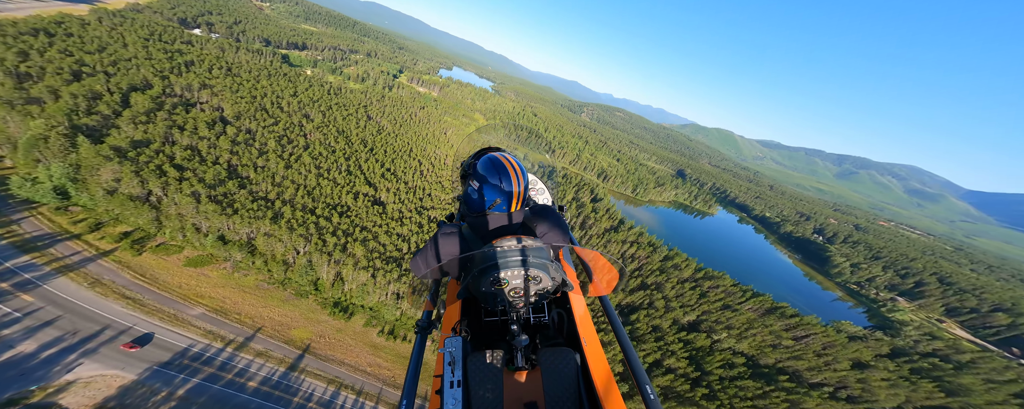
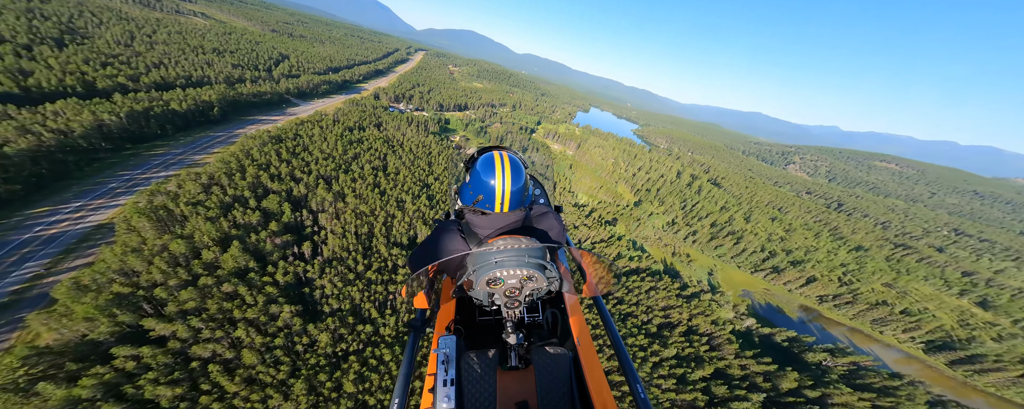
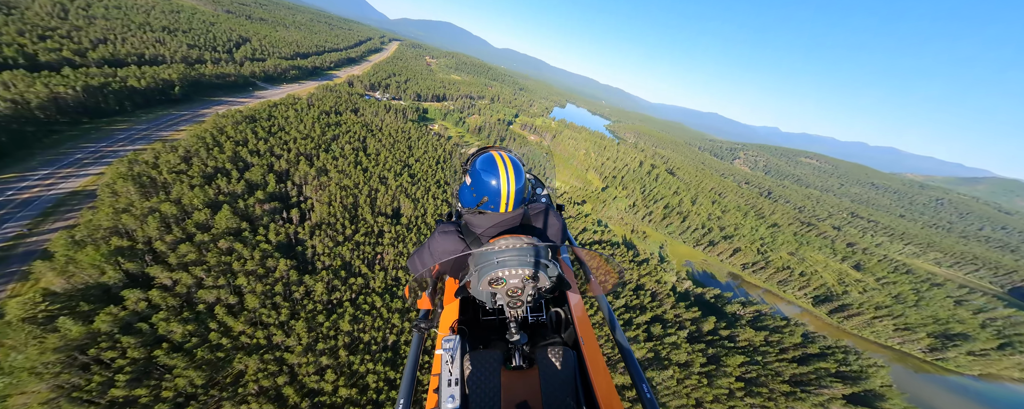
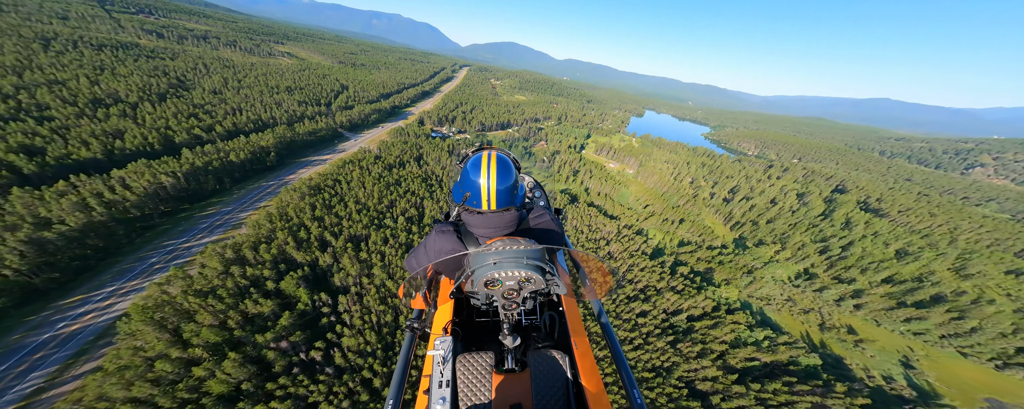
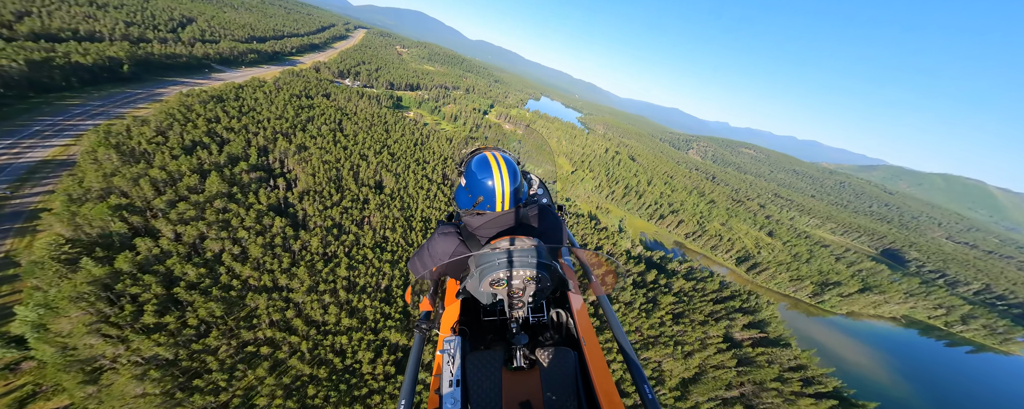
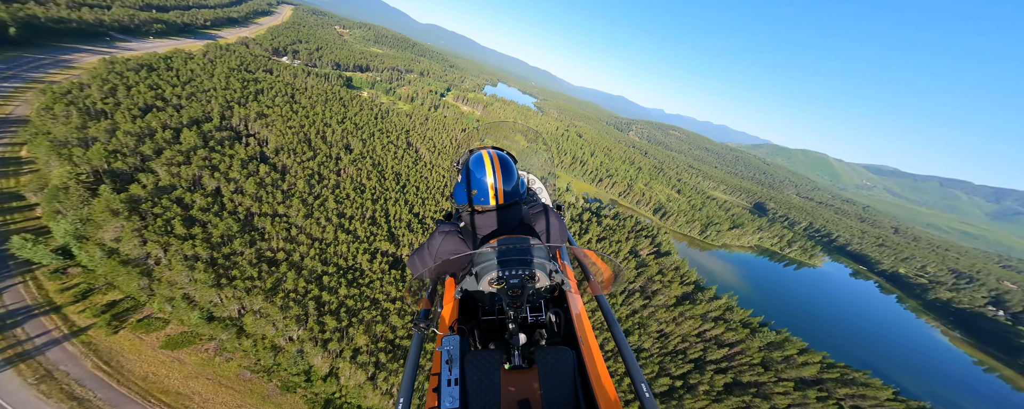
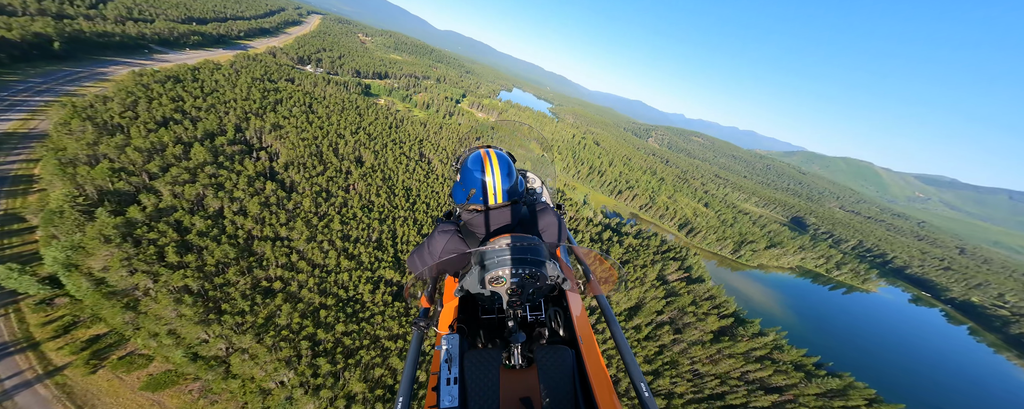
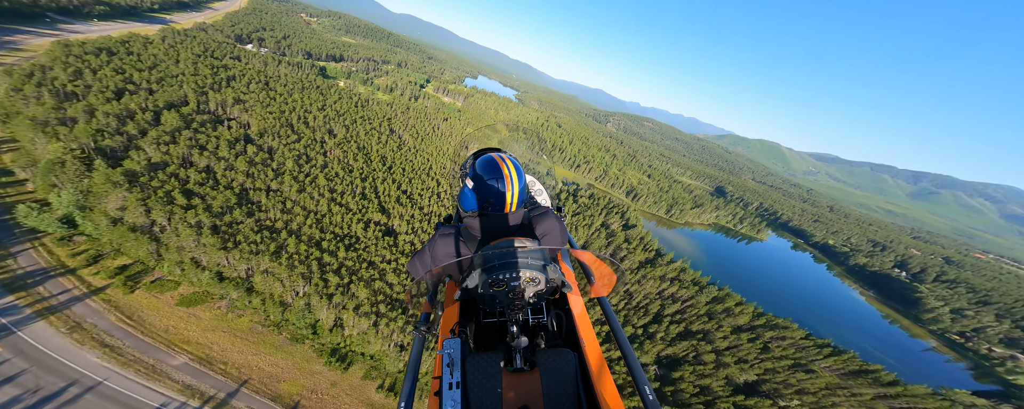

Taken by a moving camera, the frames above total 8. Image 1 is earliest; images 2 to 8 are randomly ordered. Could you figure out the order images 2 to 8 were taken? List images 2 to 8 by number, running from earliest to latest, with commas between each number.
8, 6, 7, 5, 3, 2, 4
